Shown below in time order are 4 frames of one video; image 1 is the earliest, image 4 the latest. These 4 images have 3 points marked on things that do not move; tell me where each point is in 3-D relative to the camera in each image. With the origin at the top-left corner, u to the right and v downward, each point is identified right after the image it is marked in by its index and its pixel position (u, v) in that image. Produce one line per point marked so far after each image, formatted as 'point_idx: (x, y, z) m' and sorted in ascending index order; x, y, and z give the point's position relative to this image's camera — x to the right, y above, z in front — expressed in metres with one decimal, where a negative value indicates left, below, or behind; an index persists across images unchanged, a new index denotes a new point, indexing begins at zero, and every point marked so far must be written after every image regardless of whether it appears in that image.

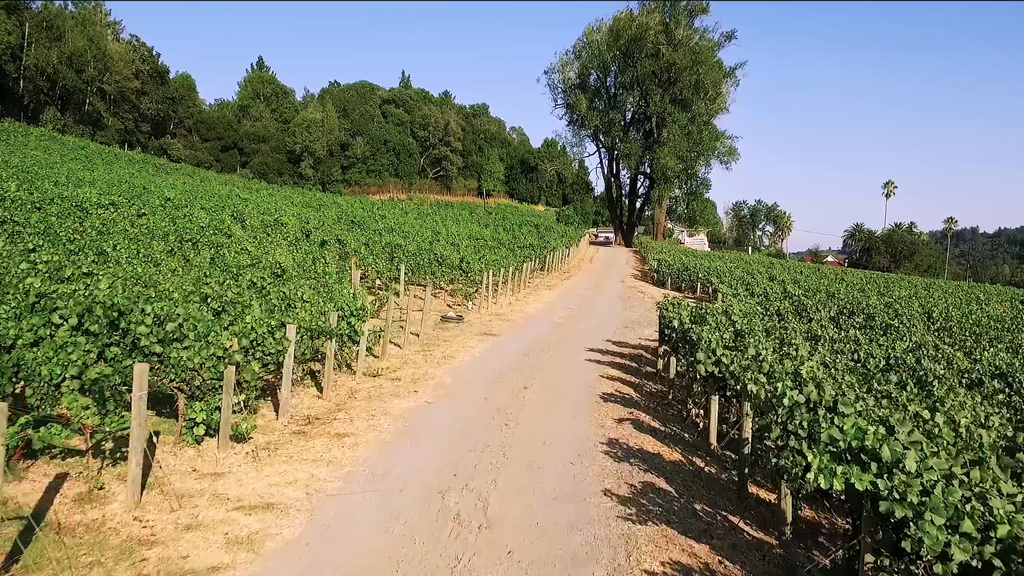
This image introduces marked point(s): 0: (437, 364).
0: (-1.3, -1.4, +11.9) m
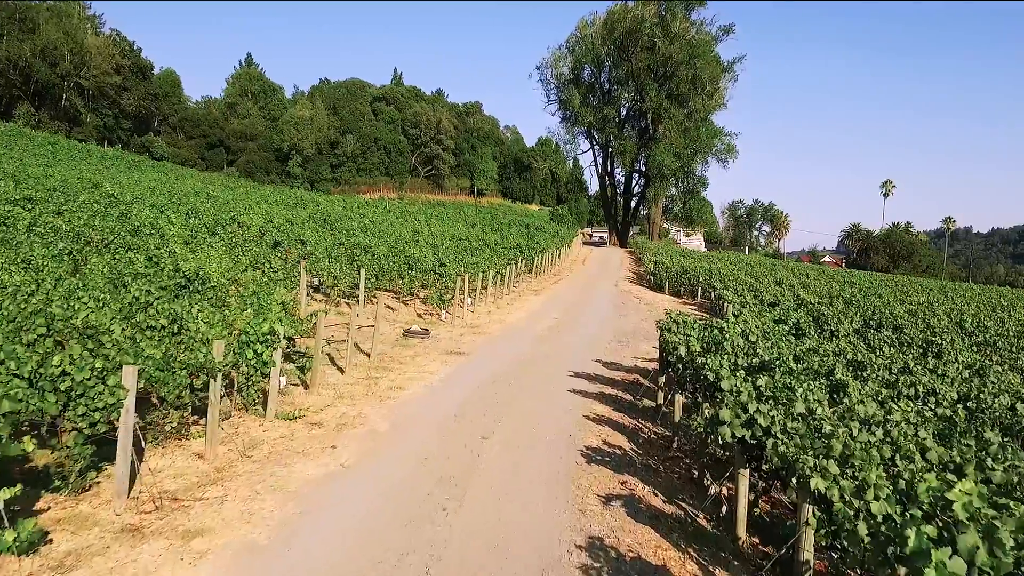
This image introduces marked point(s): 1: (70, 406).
0: (-1.9, -1.6, +9.4) m
1: (-3.5, -0.9, +5.3) m
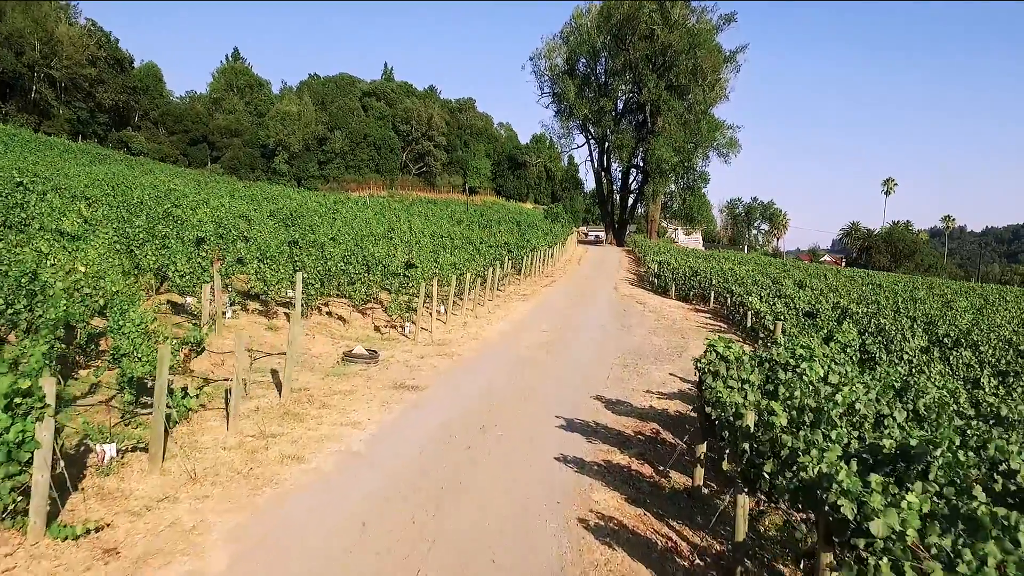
0: (-2.3, -1.7, +5.9) m
1: (-3.9, -1.1, +1.8) m
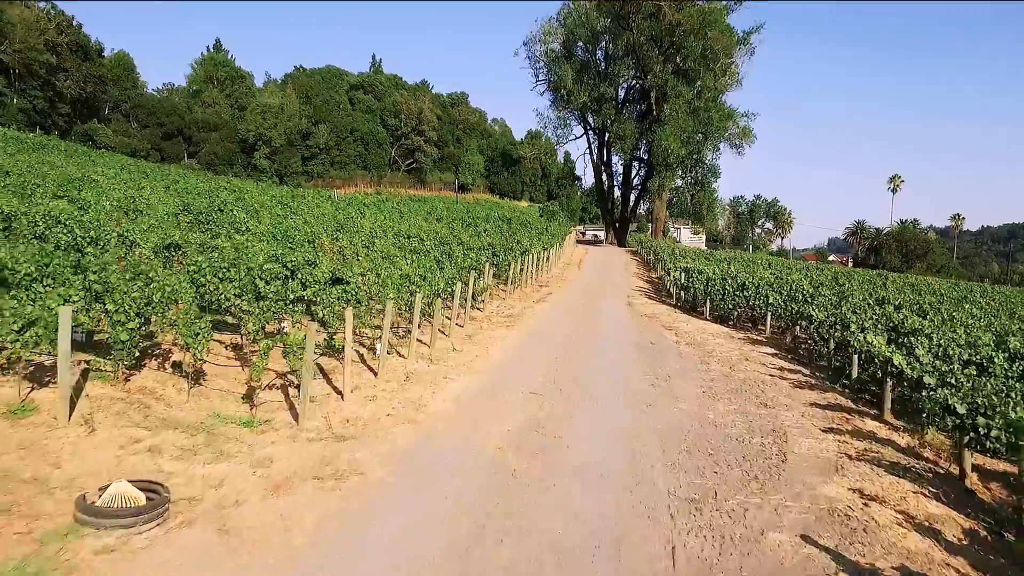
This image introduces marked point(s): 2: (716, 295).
0: (-2.7, -2.3, -0.4) m
1: (-4.3, -1.6, -4.5) m
2: (+6.0, -0.1, +19.4) m
